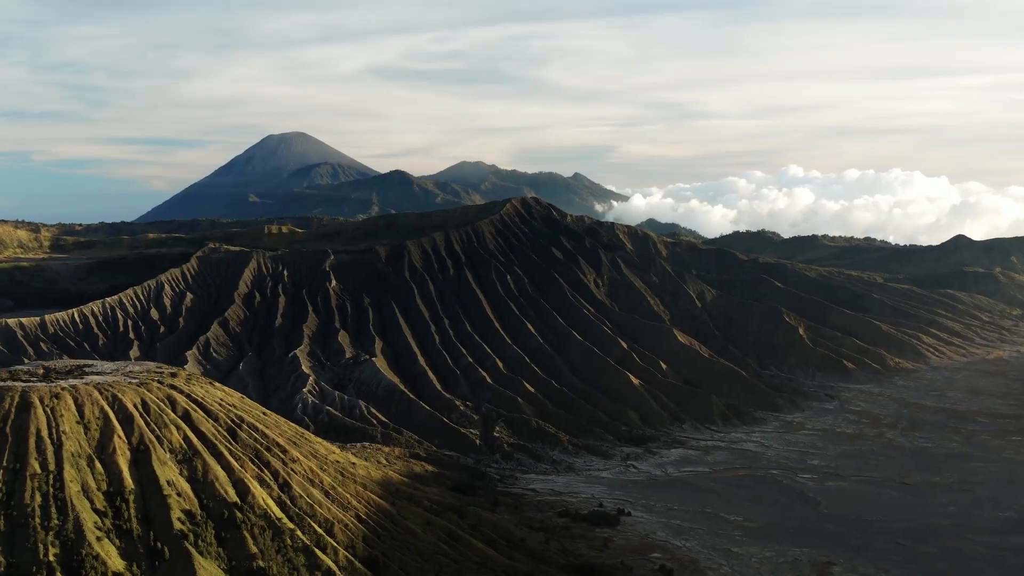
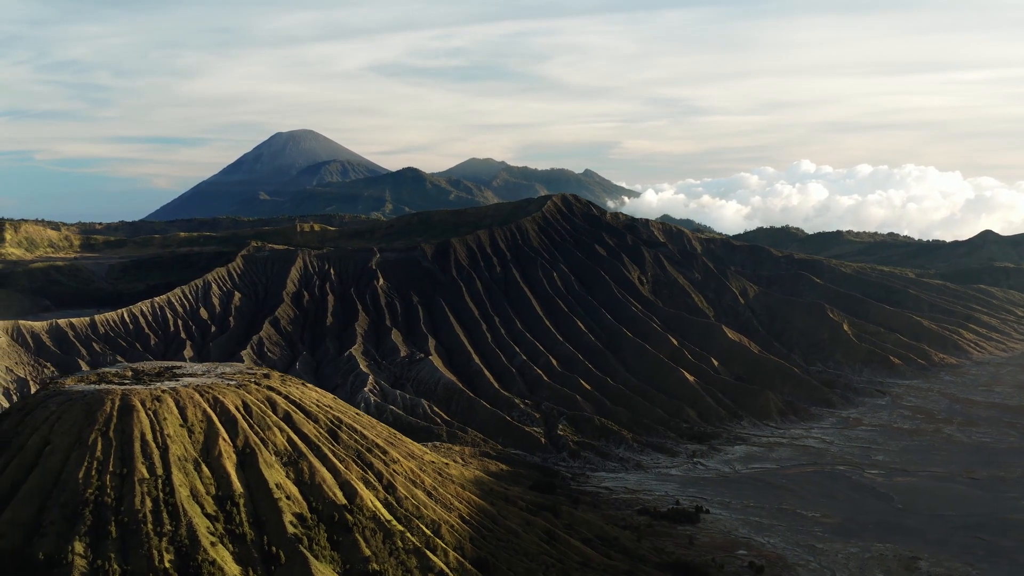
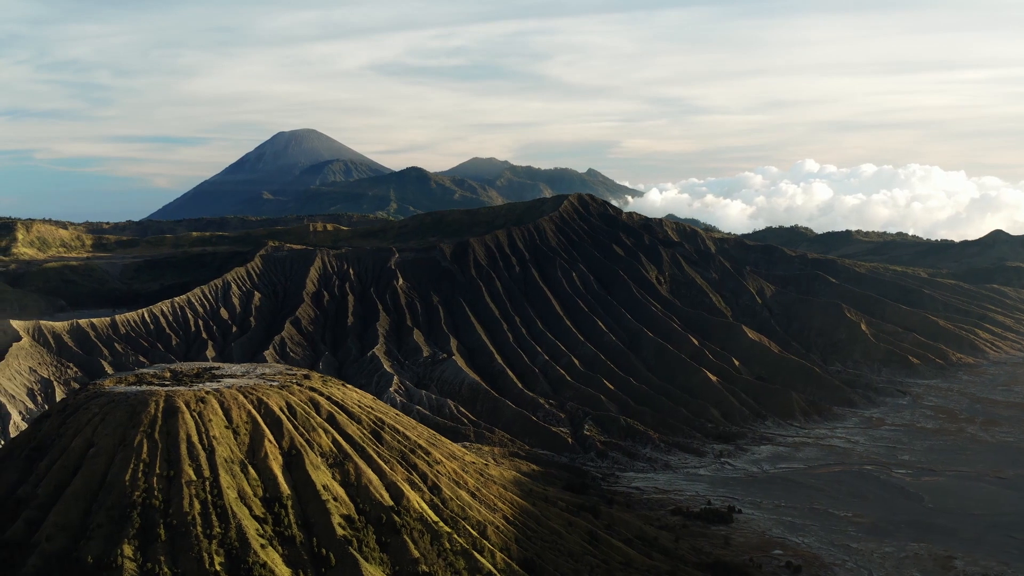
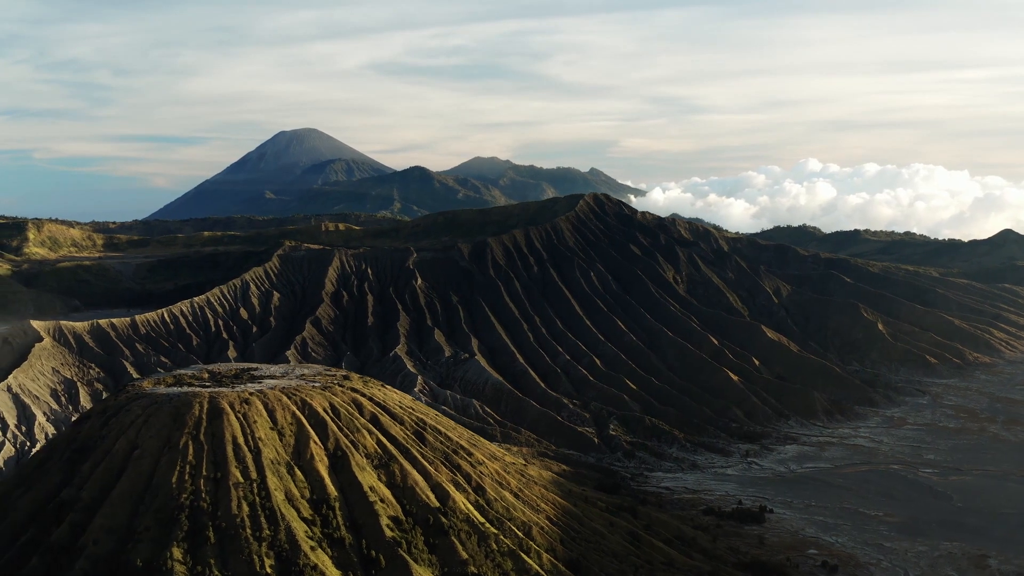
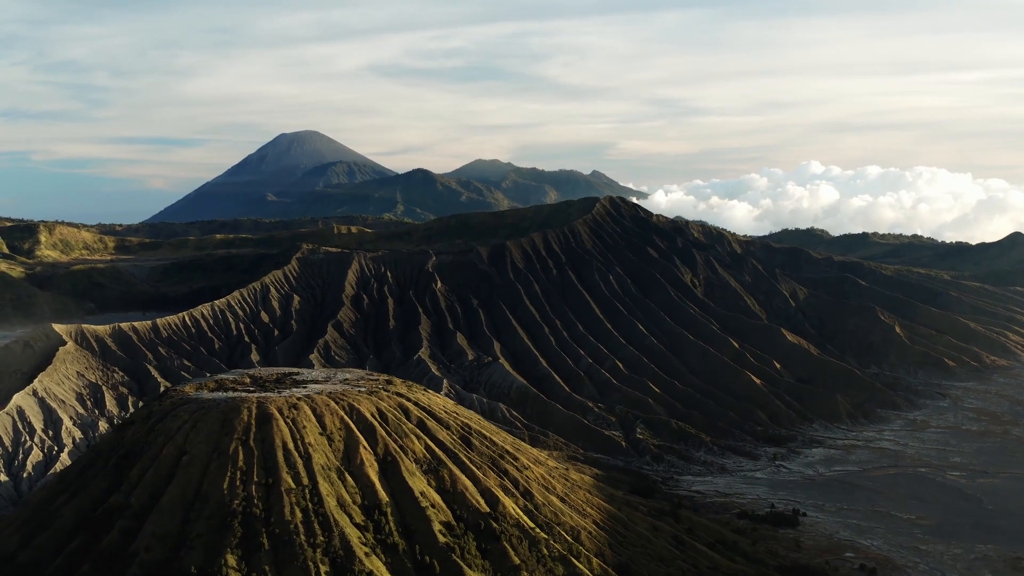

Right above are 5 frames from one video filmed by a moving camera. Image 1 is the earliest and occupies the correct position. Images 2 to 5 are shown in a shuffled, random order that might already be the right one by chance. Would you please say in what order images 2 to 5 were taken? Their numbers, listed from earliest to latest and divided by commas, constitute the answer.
2, 3, 4, 5
